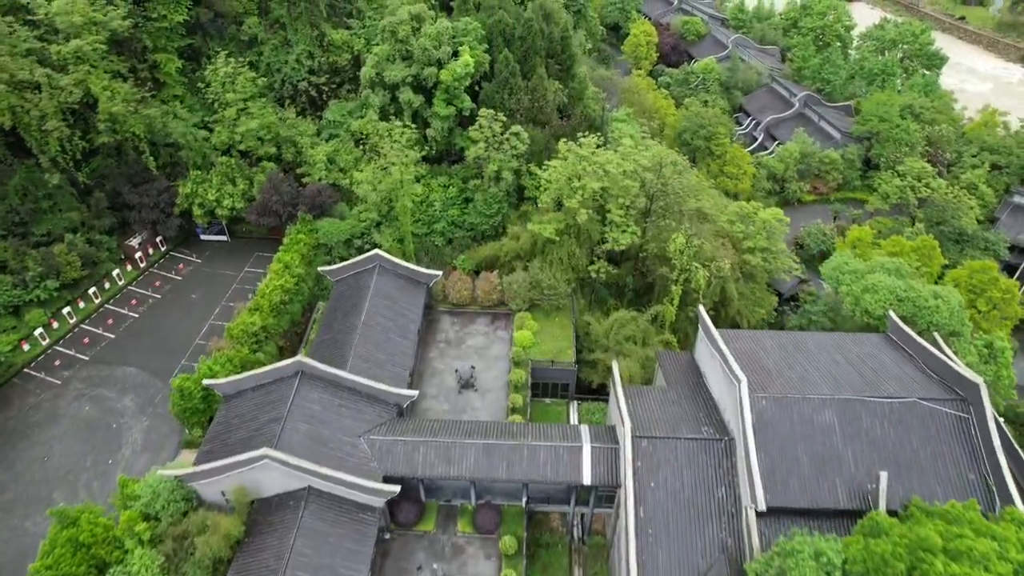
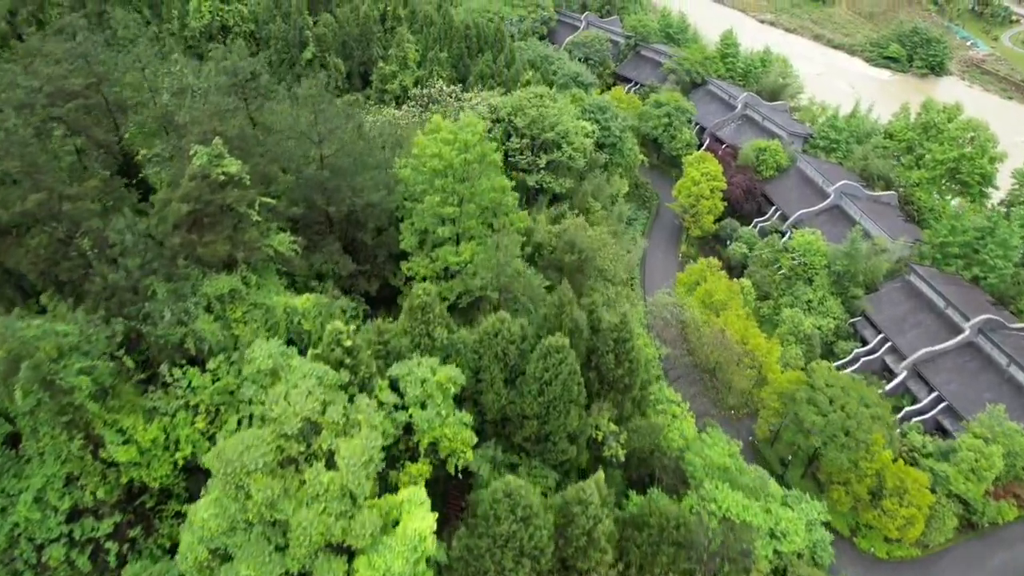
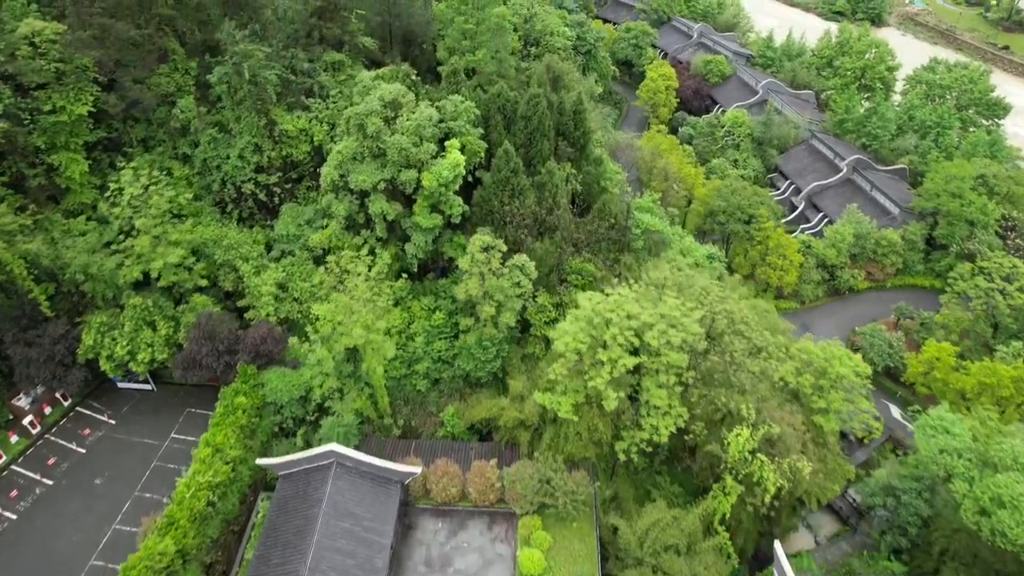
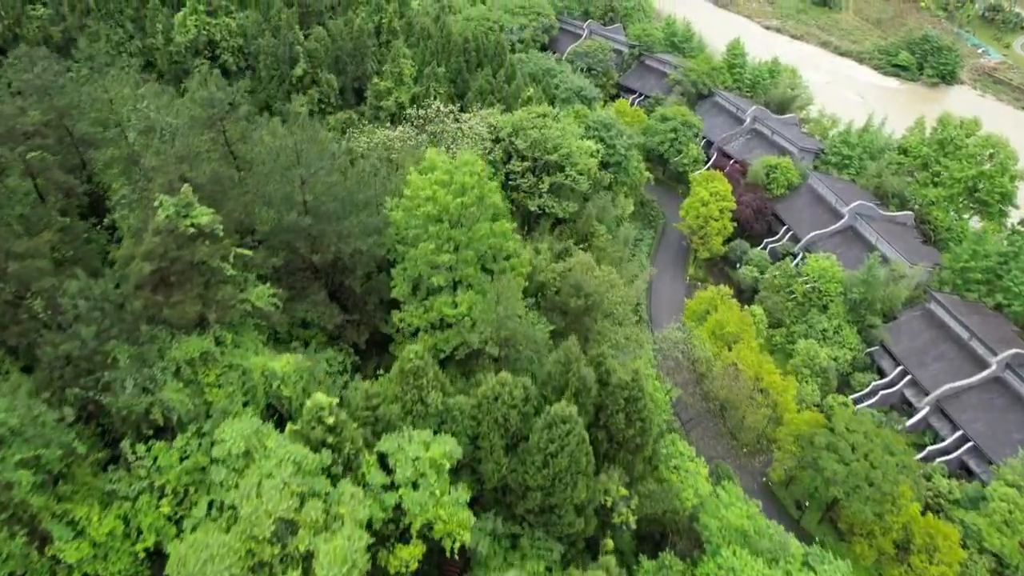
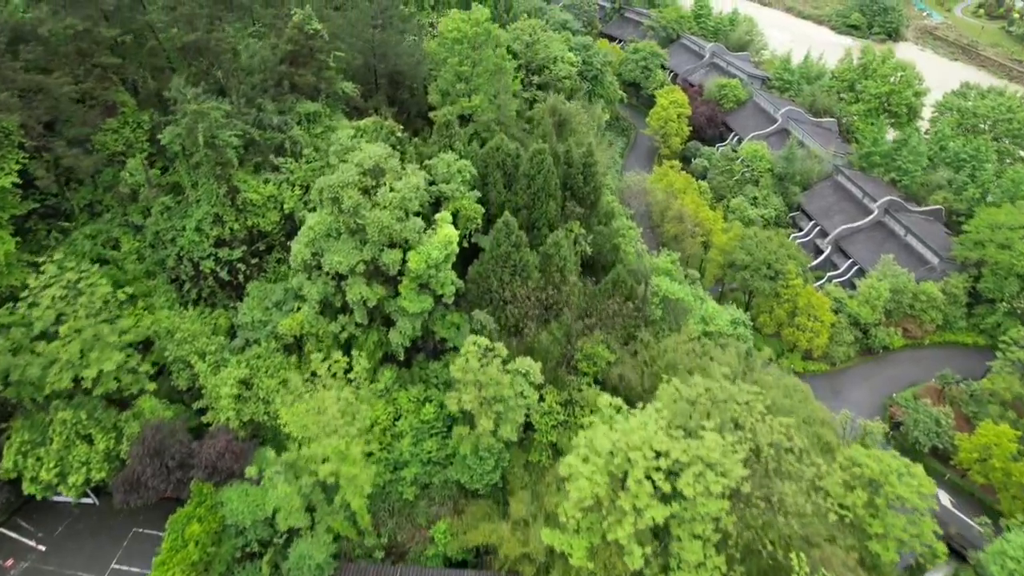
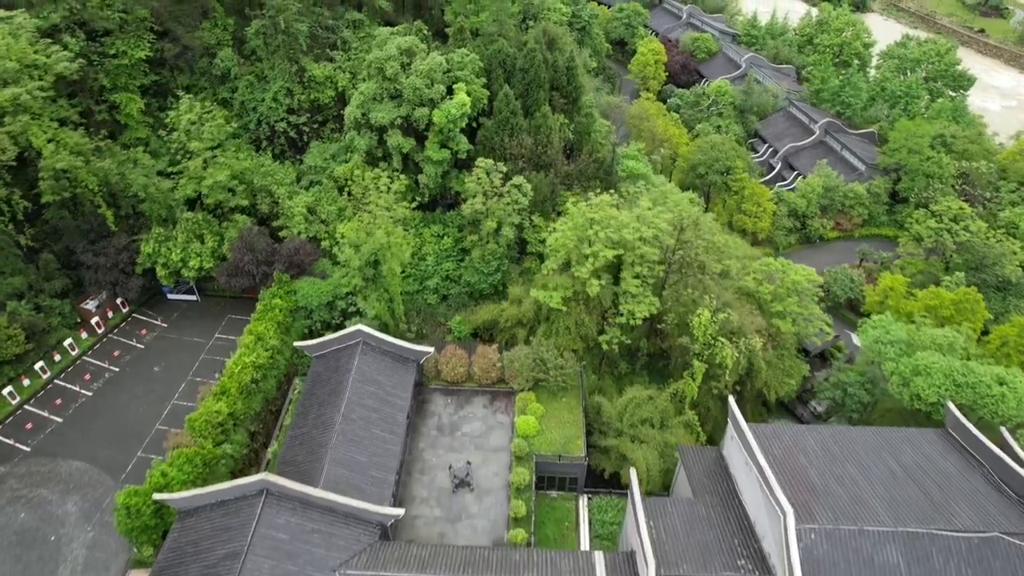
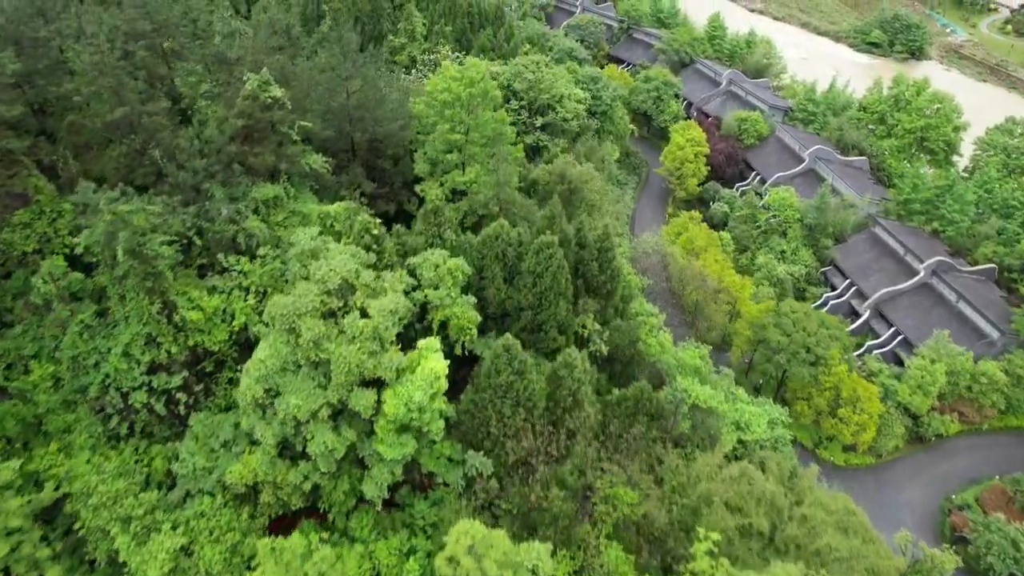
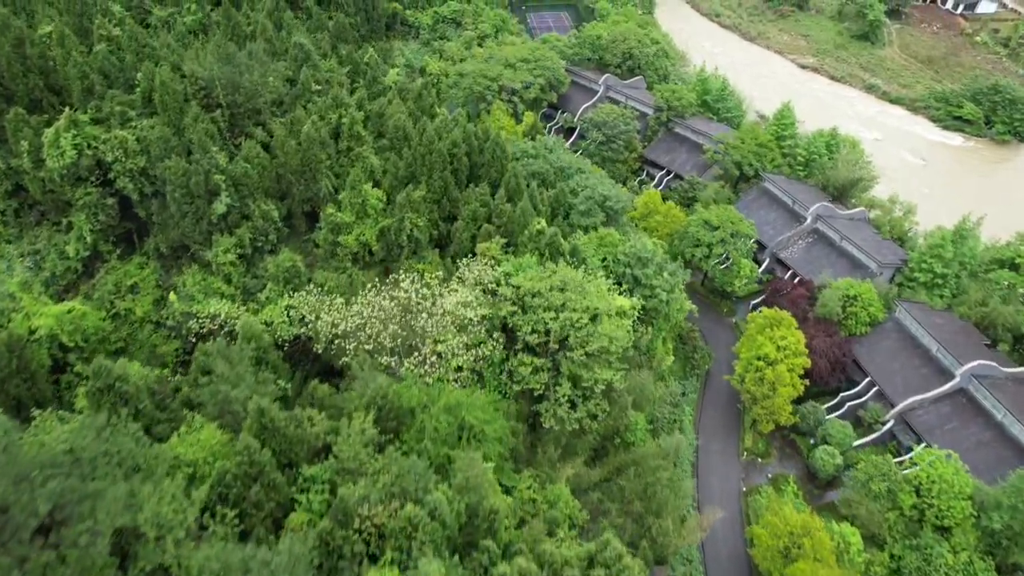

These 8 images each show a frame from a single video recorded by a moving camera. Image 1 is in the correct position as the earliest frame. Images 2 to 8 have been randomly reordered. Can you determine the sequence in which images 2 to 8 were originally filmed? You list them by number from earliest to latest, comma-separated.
6, 3, 5, 7, 2, 4, 8
